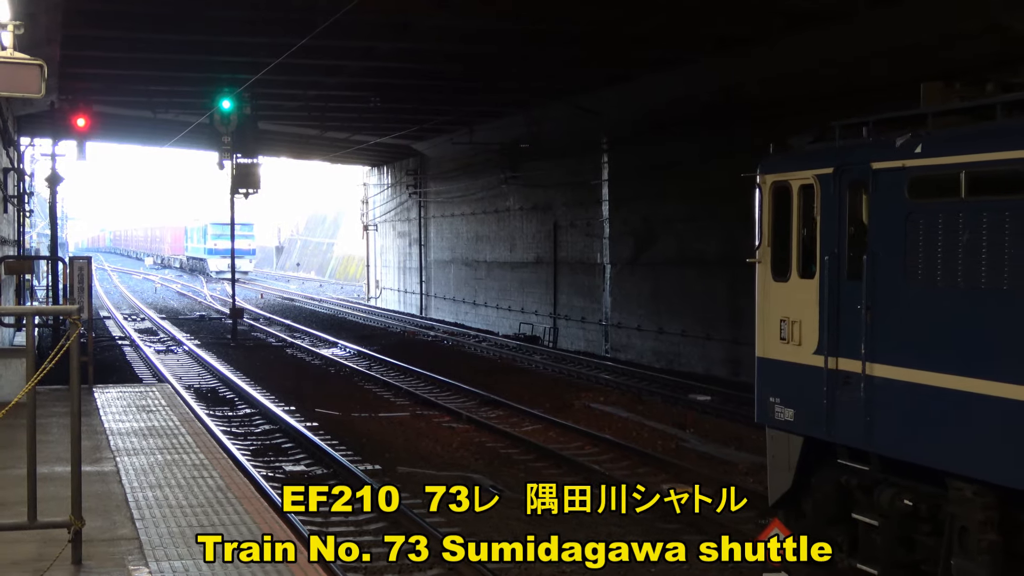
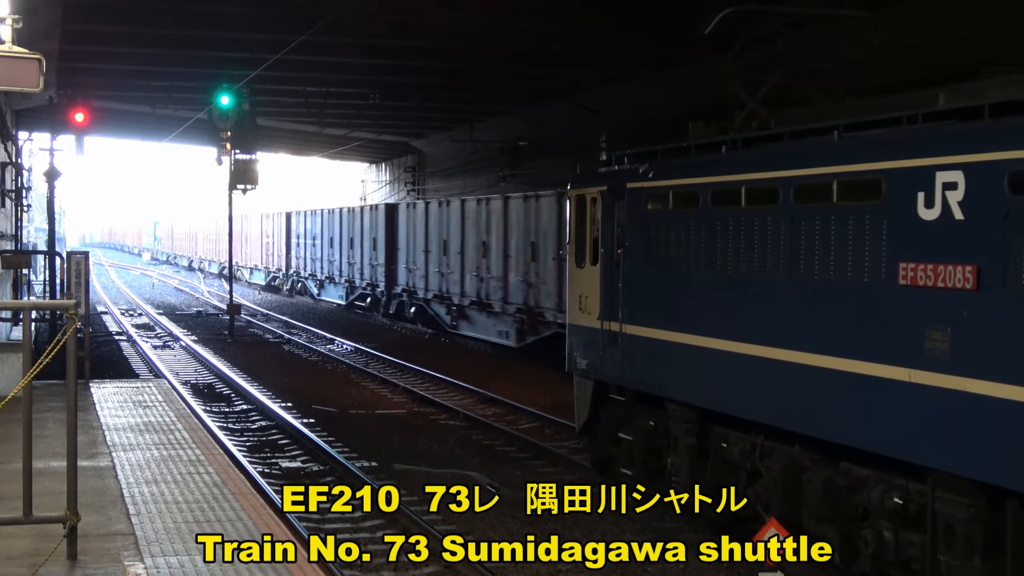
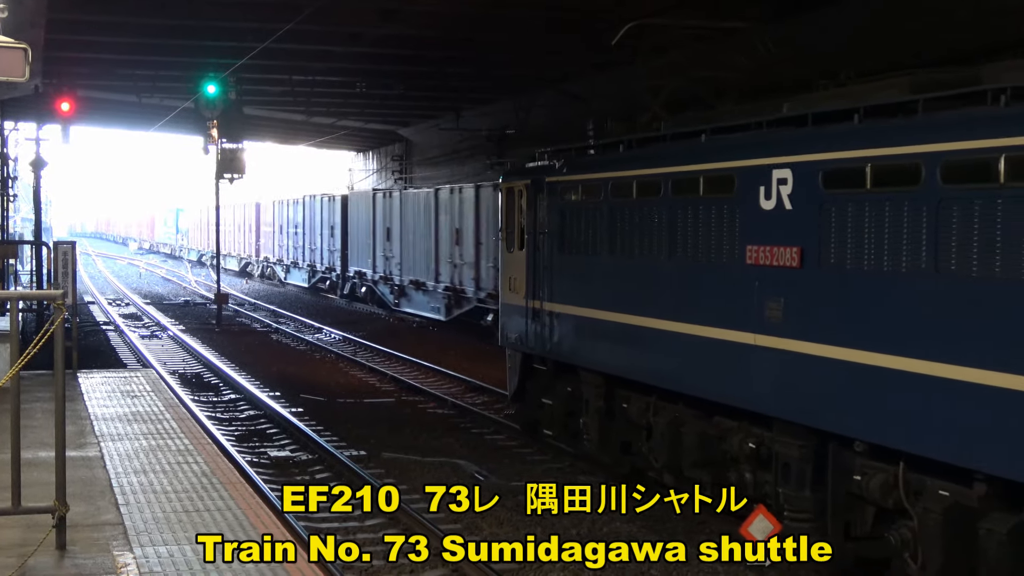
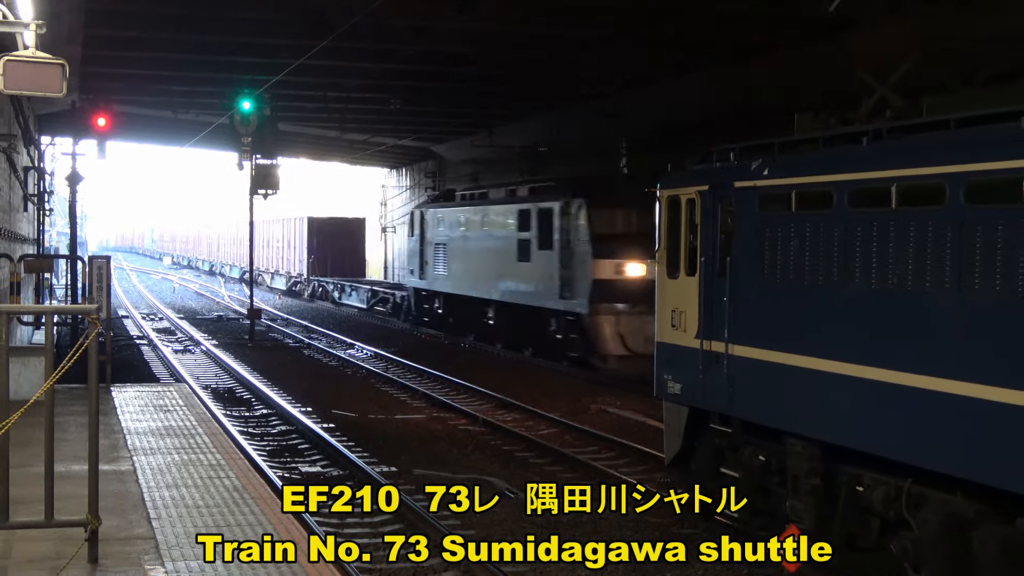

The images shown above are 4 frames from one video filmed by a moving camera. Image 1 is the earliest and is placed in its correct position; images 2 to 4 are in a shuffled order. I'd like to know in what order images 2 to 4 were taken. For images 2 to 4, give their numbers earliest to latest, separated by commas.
4, 2, 3
